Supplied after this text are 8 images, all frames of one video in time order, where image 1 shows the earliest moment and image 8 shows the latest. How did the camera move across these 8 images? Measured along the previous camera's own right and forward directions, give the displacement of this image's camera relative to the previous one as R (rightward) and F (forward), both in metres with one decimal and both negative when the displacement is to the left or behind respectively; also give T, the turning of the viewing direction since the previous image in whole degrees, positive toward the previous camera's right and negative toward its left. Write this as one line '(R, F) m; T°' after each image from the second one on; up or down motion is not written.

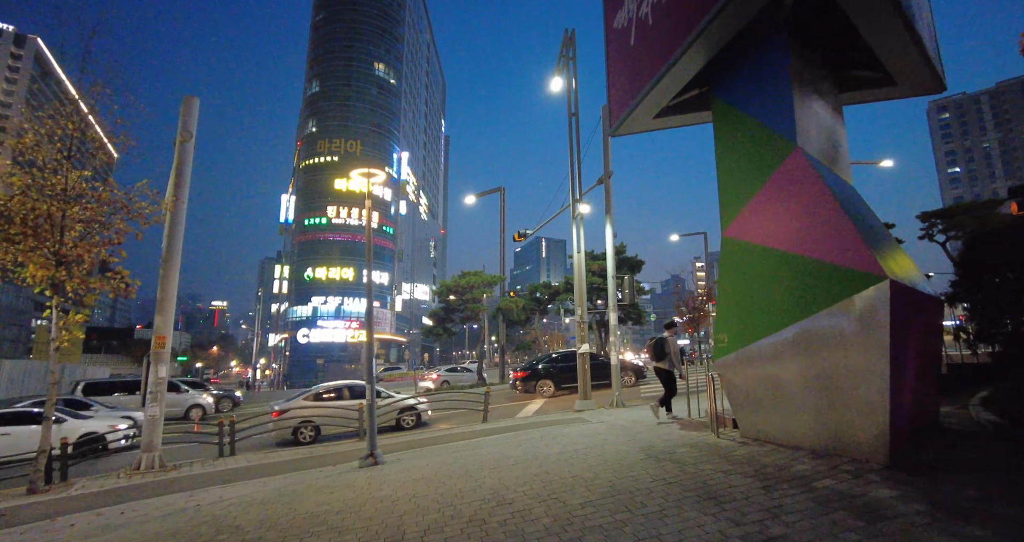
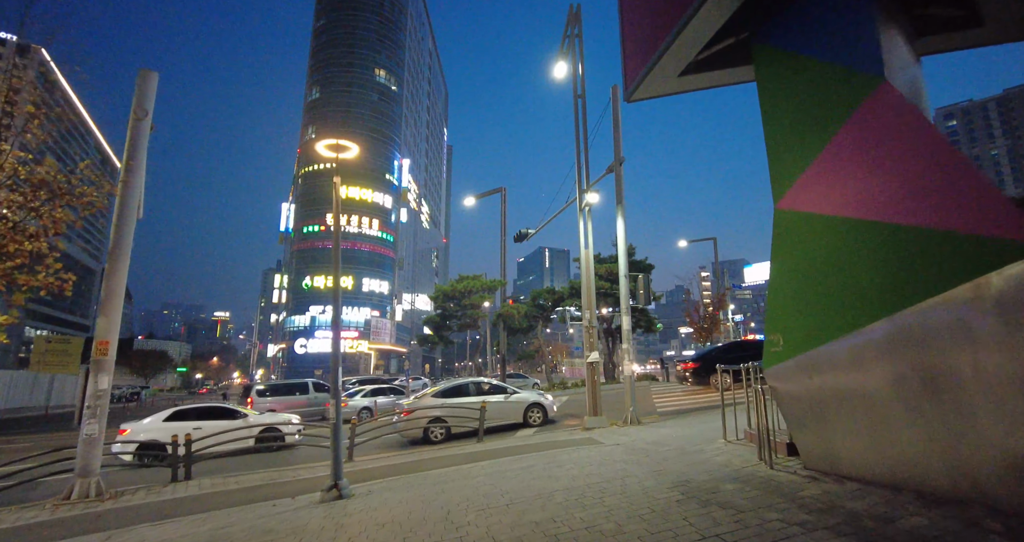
(+0.1, +1.6) m; 0°
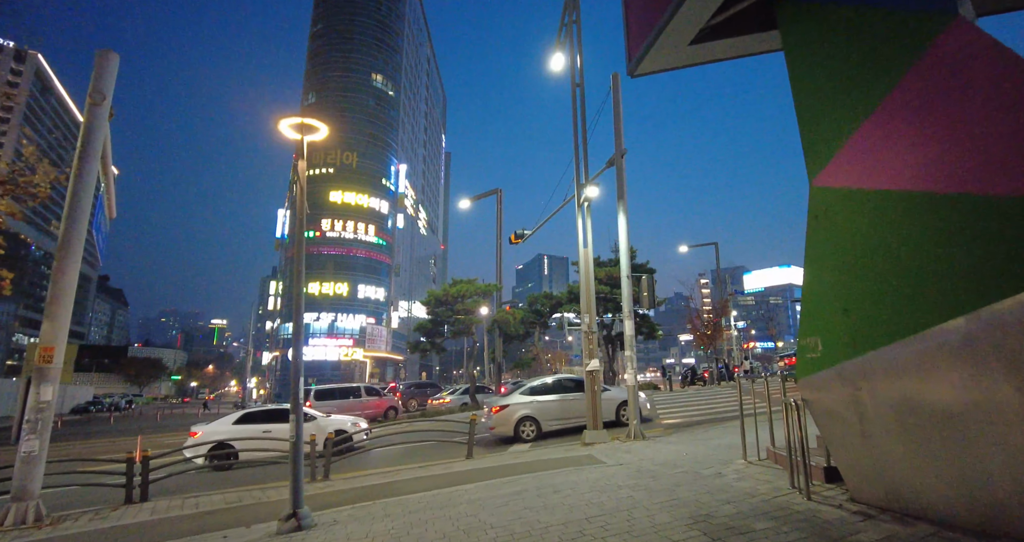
(+0.1, +1.0) m; 0°
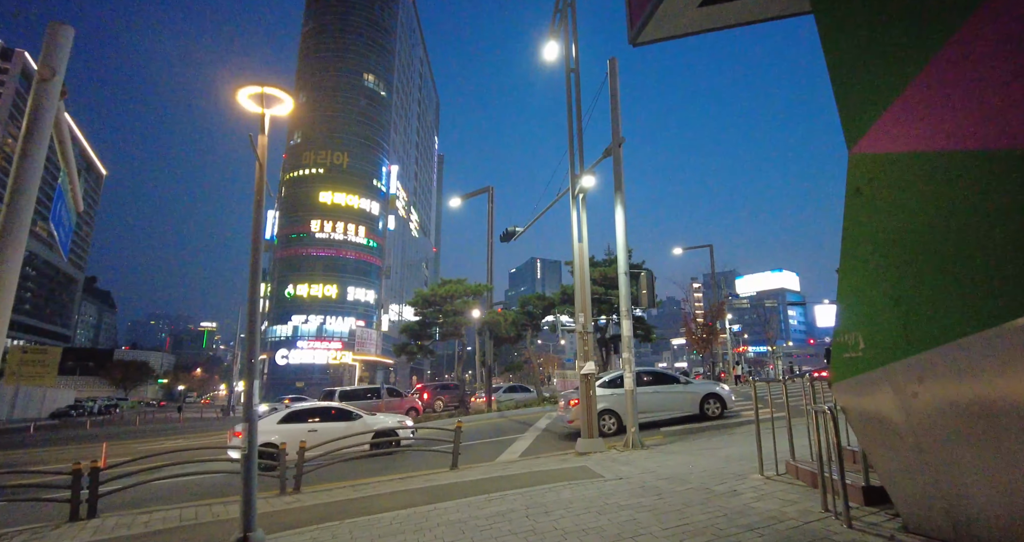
(+0.1, +0.8) m; +1°
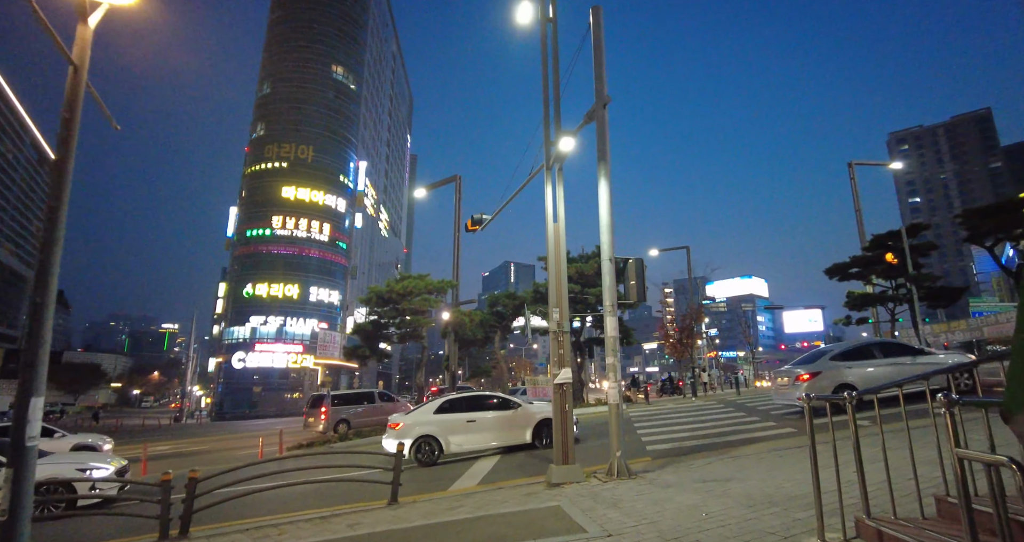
(+0.2, +2.1) m; +3°
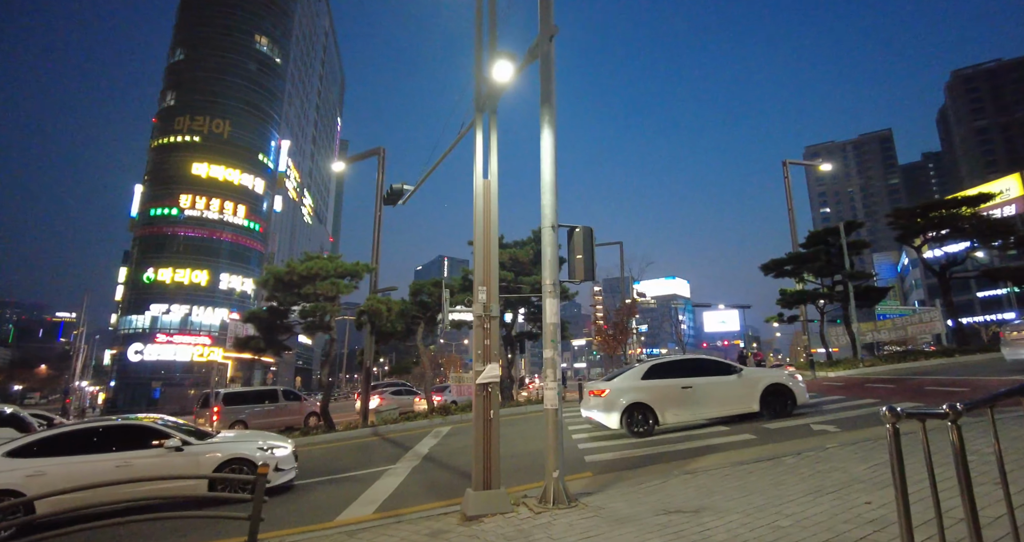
(+0.3, +1.9) m; +7°
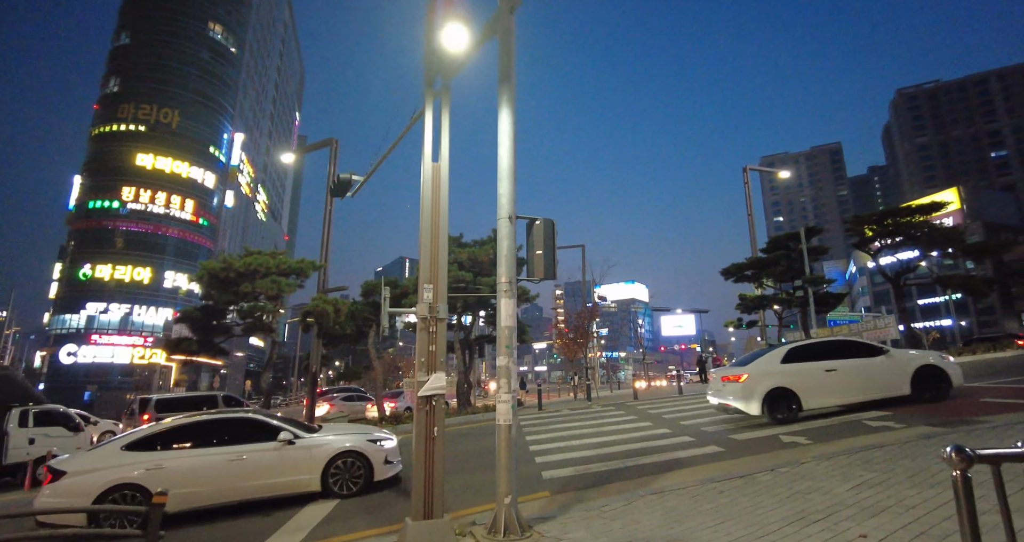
(+0.2, +0.8) m; +4°
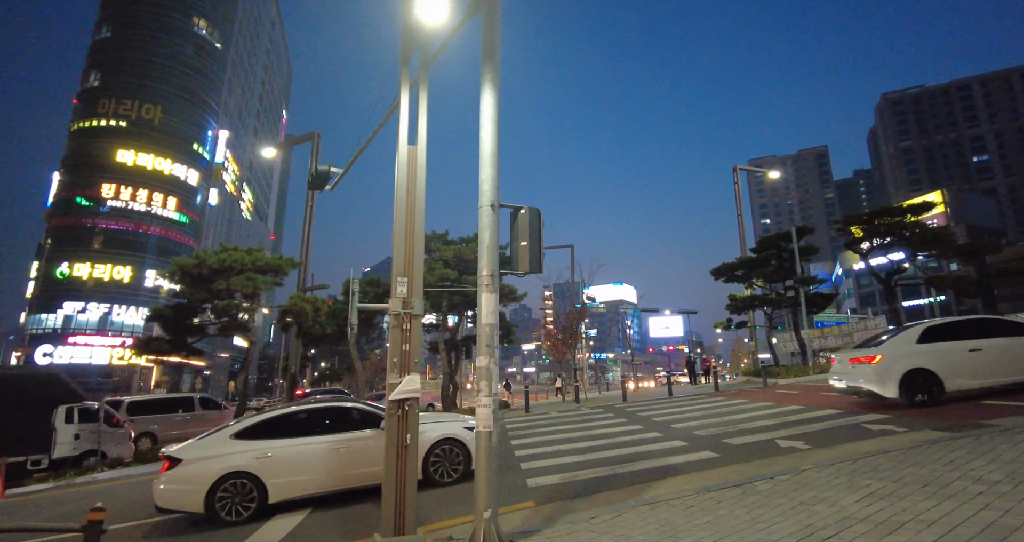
(+0.1, +0.5) m; +1°
